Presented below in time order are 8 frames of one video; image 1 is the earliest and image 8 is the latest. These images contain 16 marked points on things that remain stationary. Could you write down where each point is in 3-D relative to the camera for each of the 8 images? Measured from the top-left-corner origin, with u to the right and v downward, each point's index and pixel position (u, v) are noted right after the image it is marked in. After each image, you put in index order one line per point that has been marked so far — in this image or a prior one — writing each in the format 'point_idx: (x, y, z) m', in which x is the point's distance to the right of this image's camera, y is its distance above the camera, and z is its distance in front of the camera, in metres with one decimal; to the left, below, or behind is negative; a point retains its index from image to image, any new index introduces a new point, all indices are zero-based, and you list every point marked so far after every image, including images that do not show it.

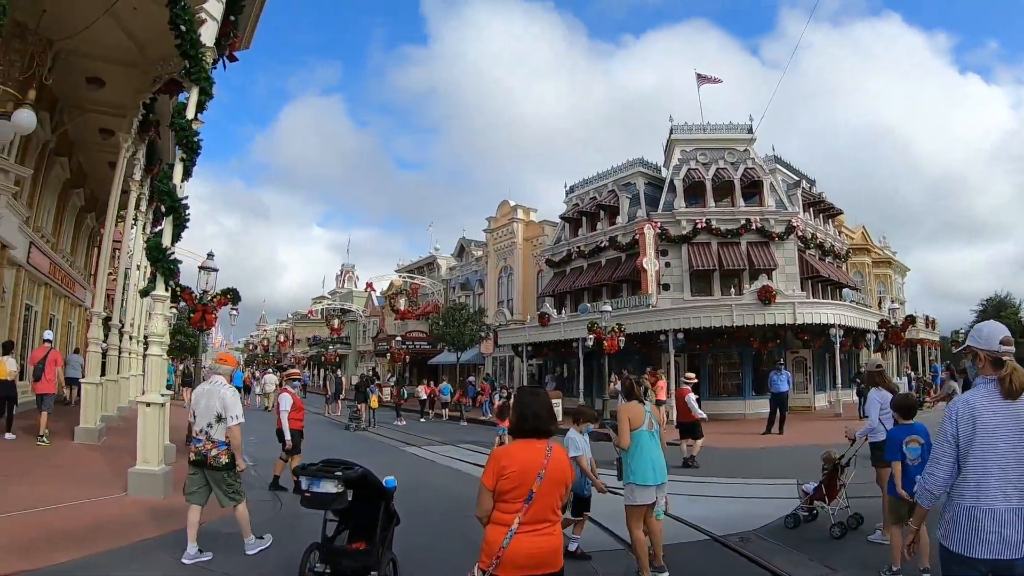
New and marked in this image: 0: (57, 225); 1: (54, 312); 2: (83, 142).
0: (-12.4, +1.7, +16.7) m
1: (-13.1, -0.6, +17.3) m
2: (-11.8, +4.1, +17.0) m
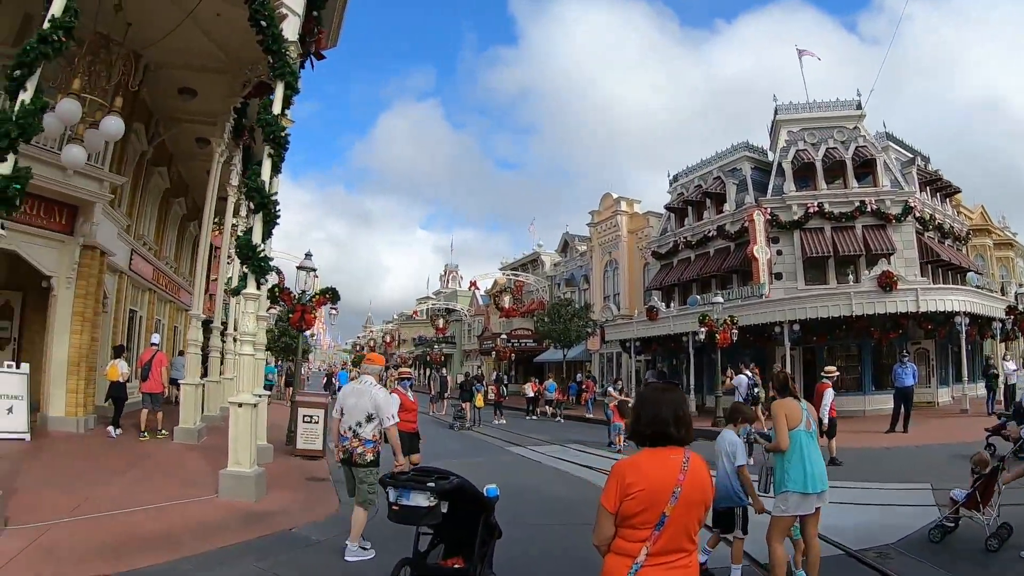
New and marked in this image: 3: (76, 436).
0: (-9.9, +1.5, +17.4) m
1: (-10.4, -0.8, +18.2) m
2: (-9.4, +3.9, +17.7) m
3: (-7.7, -2.5, +10.6) m
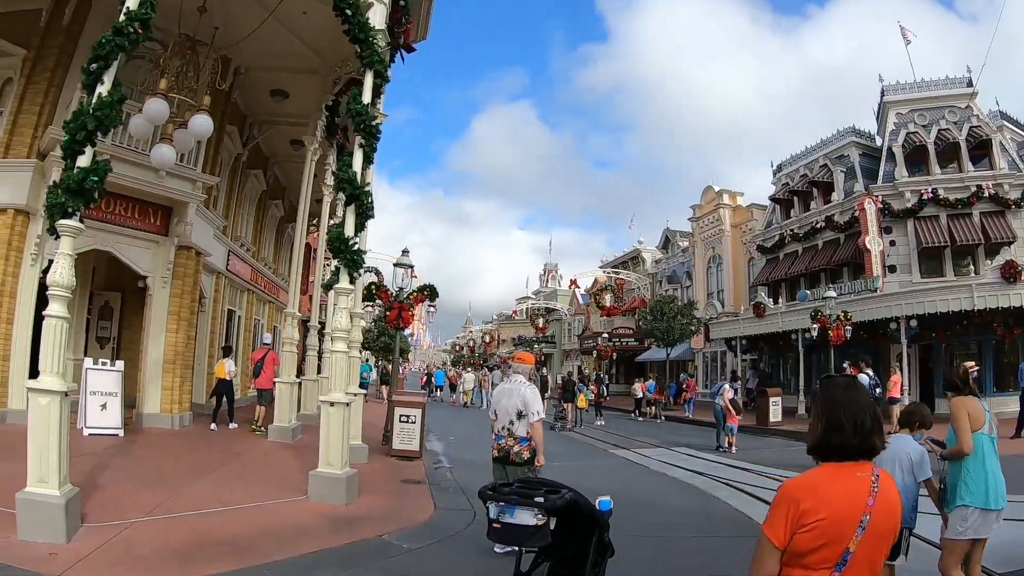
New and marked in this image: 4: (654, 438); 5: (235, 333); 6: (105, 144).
0: (-7.2, +1.5, +17.8) m
1: (-7.5, -0.9, +18.6) m
2: (-6.7, +3.9, +17.9) m
3: (-6.0, -2.5, +10.7) m
4: (+4.3, -4.6, +19.0) m
5: (-7.0, -1.2, +15.9) m
6: (-6.9, +2.4, +10.2) m
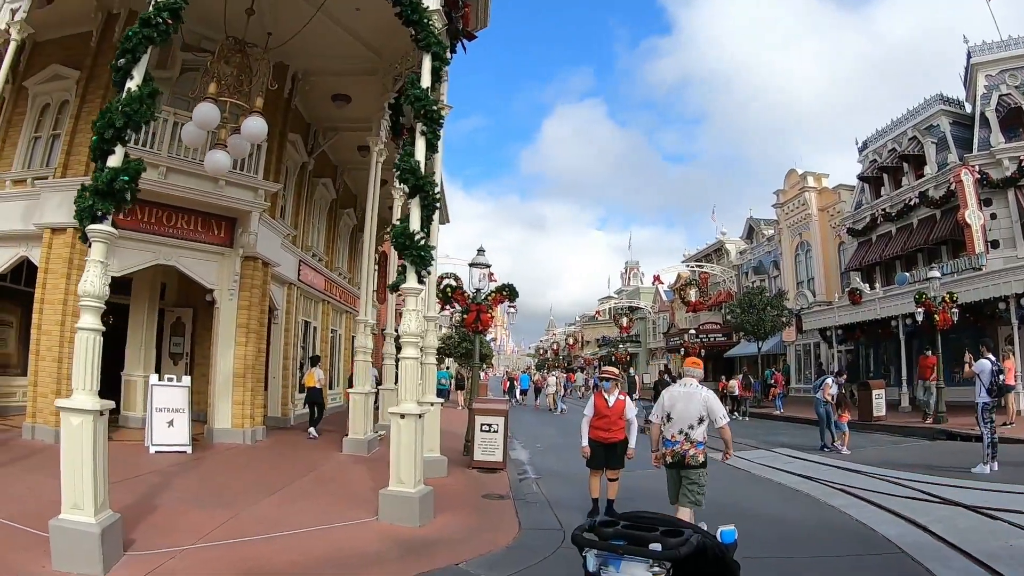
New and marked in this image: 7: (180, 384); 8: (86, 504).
0: (-5.1, +1.2, +17.6) m
1: (-5.2, -1.2, +18.4) m
2: (-4.7, +3.6, +17.7) m
3: (-4.6, -2.7, +10.3) m
4: (+6.9, -4.2, +17.2) m
5: (-5.0, -1.5, +15.6) m
6: (-5.8, +2.2, +10.0) m
7: (-5.3, -1.5, +9.8) m
8: (-3.4, -1.7, +4.9) m
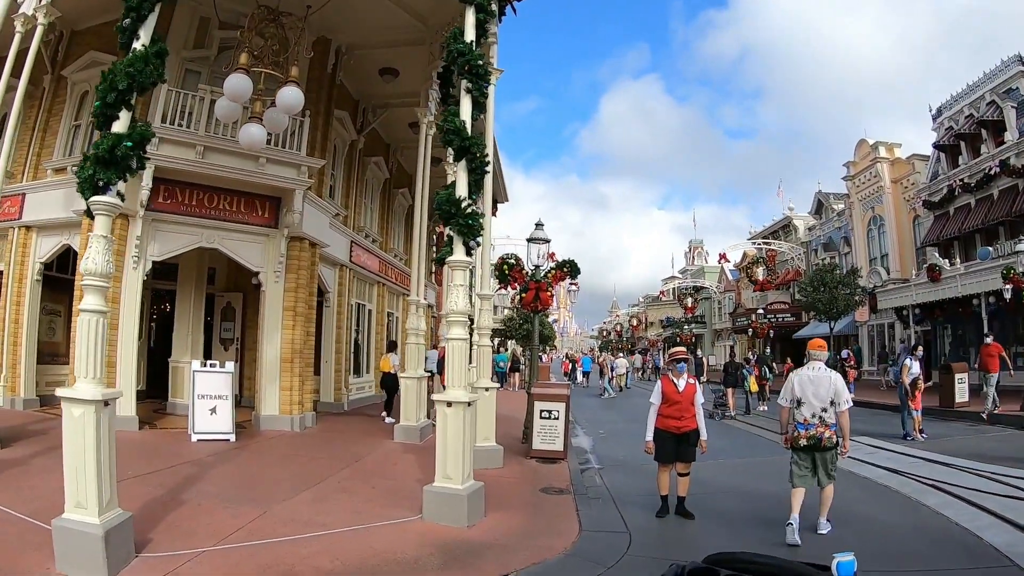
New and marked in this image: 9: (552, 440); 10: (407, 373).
0: (-3.5, +1.7, +17.1) m
1: (-3.5, -0.7, +18.0) m
2: (-3.2, +4.1, +17.1) m
3: (-3.6, -2.4, +10.0) m
4: (+8.5, -3.5, +15.8) m
5: (-3.6, -1.1, +15.2) m
6: (-4.9, +2.4, +9.7) m
7: (-4.4, -1.3, +9.4) m
8: (-3.0, -1.5, +4.4) m
9: (+0.5, -2.0, +8.0) m
10: (-1.7, -1.4, +10.2) m
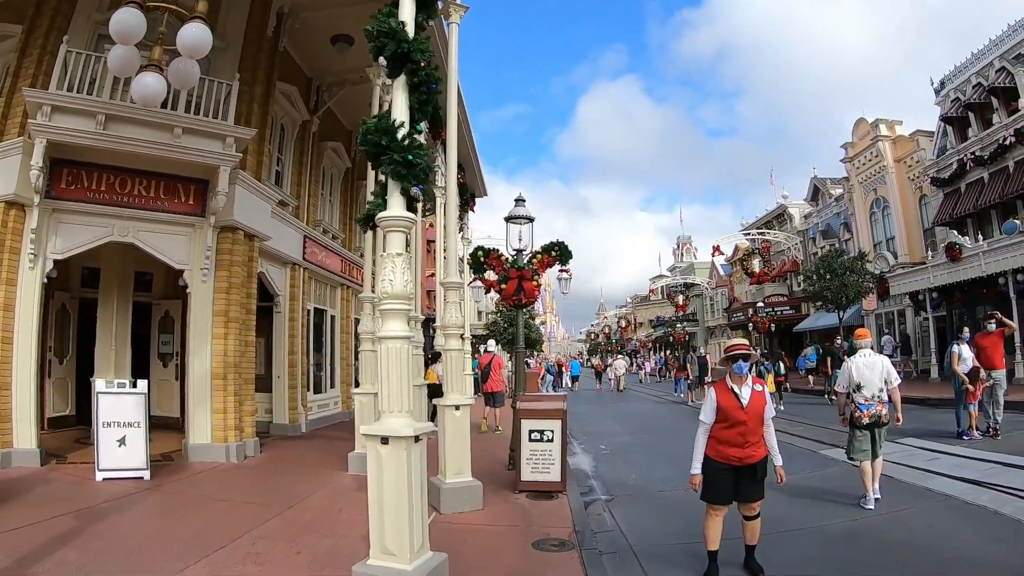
0: (-4.0, +1.6, +15.3) m
1: (-3.9, -0.7, +16.1) m
2: (-3.8, +4.1, +15.3) m
3: (-3.8, -2.4, +8.1) m
4: (+8.2, -3.1, +14.1) m
5: (-3.9, -1.1, +13.3) m
6: (-5.3, +2.4, +7.8) m
7: (-4.6, -1.3, +7.5) m
8: (-3.1, -1.4, +2.5) m
9: (+0.3, -1.8, +6.2) m
10: (-2.0, -1.3, +8.3) m
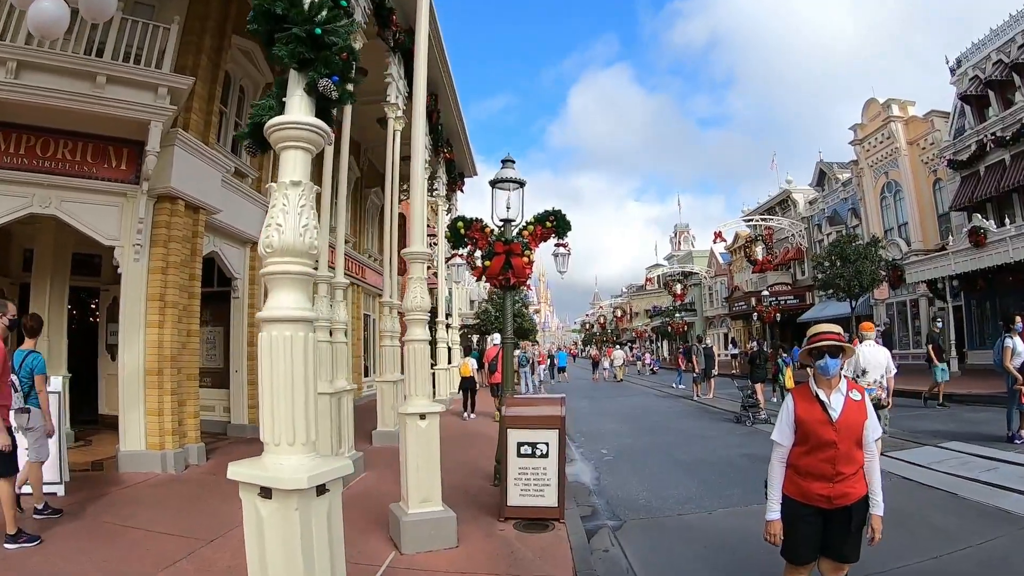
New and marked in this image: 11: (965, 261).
0: (-4.2, +2.0, +13.9) m
1: (-4.1, -0.4, +14.8) m
2: (-4.0, +4.4, +13.9) m
3: (-4.0, -2.2, +6.8) m
4: (+8.0, -2.8, +12.9) m
5: (-4.1, -0.8, +12.0) m
6: (-5.4, +2.6, +6.4) m
7: (-4.8, -1.0, +6.2) m
8: (-3.2, -1.3, +1.2) m
9: (+0.2, -1.6, +4.9) m
10: (-2.1, -1.1, +7.0) m
11: (+14.3, +1.0, +19.3) m
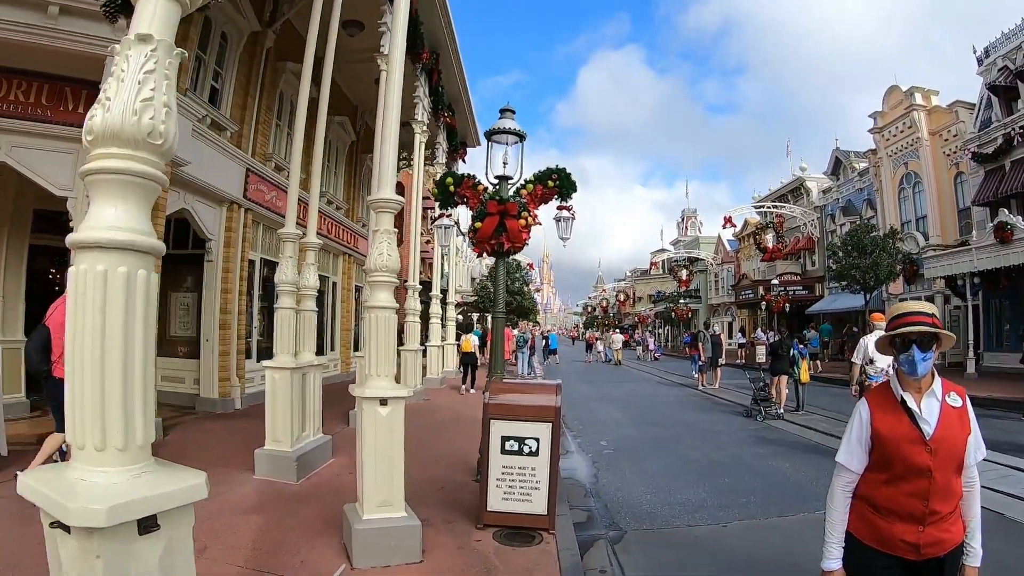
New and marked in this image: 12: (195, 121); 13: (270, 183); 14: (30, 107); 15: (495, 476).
0: (-4.2, +2.6, +13.1) m
1: (-4.1, +0.3, +14.0) m
2: (-3.8, +5.0, +13.0) m
3: (-4.1, -1.7, +6.1) m
4: (+7.8, -2.6, +12.2) m
5: (-4.2, -0.2, +11.3) m
6: (-5.4, +3.1, +5.6) m
7: (-4.9, -0.6, +5.5) m
8: (-3.3, -1.0, +0.5) m
9: (+0.1, -1.4, +4.2) m
10: (-2.2, -0.7, +6.3) m
11: (+14.3, +1.0, +18.5) m
12: (-4.1, +2.2, +8.1) m
13: (-4.1, +1.8, +10.5) m
14: (-5.3, +2.0, +6.7) m
15: (-0.1, -1.3, +4.2) m
